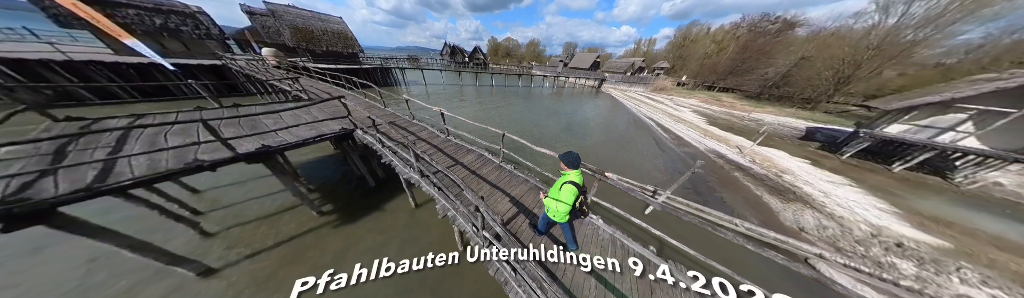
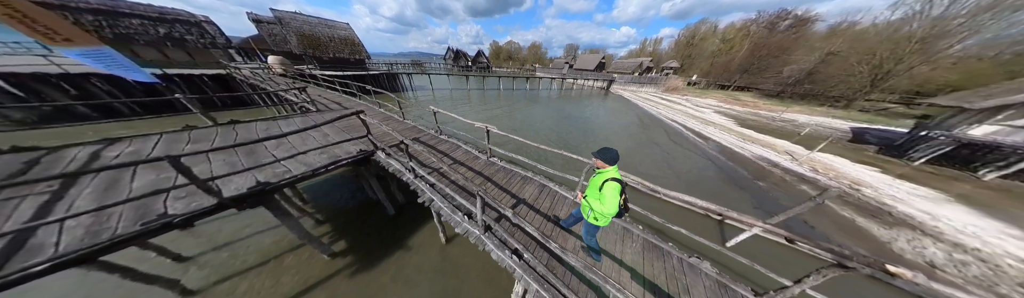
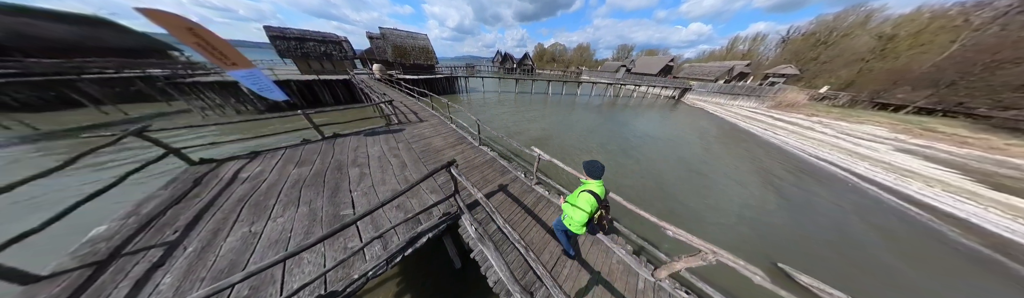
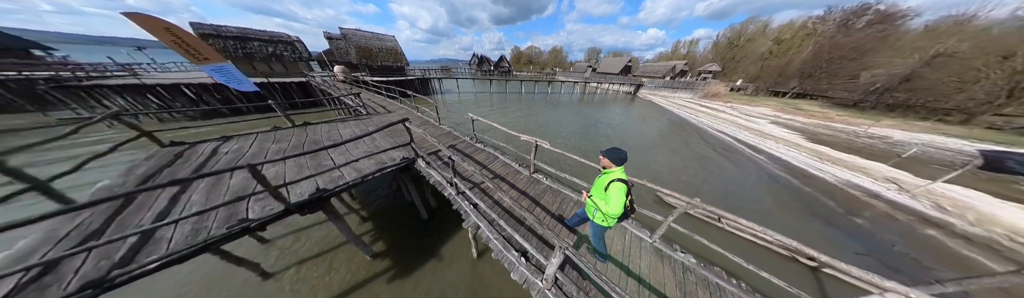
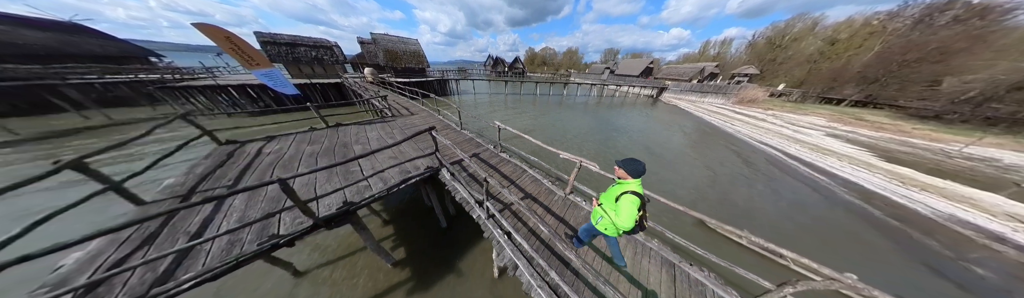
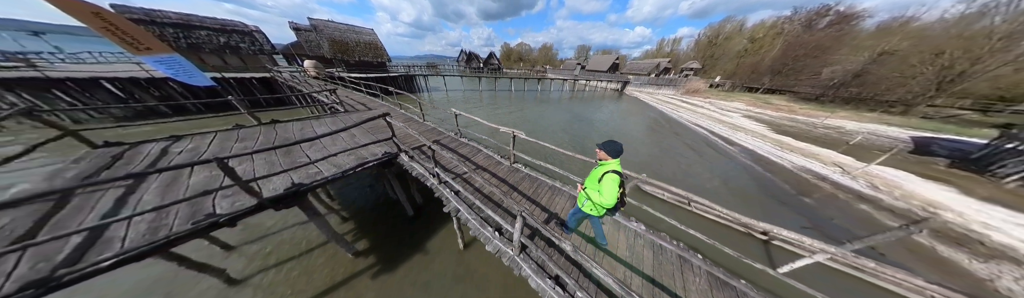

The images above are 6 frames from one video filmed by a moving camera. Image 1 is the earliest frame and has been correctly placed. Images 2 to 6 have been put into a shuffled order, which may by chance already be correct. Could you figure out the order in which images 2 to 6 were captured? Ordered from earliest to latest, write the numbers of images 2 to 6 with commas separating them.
2, 6, 4, 5, 3
